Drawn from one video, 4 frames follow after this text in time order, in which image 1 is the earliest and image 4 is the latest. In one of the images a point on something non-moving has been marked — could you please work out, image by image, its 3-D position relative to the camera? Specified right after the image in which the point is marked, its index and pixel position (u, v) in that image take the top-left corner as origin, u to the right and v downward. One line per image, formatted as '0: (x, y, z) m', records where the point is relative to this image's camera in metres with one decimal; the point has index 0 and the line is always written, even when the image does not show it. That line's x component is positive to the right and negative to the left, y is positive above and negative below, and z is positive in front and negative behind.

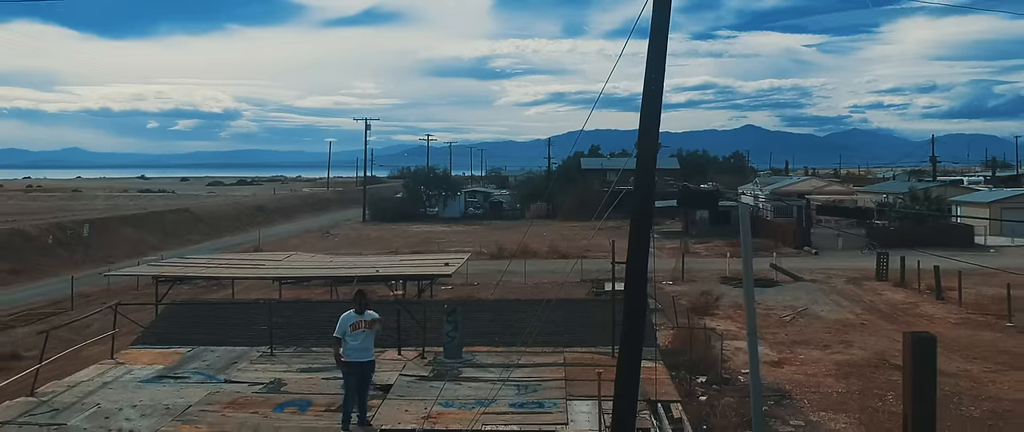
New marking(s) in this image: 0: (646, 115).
0: (+1.2, +0.8, +7.2) m
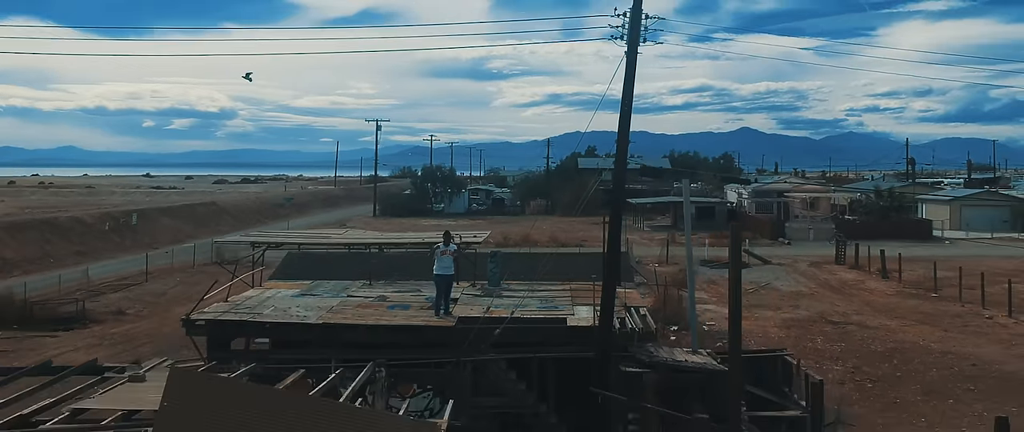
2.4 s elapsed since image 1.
0: (+1.6, +1.3, +11.6) m
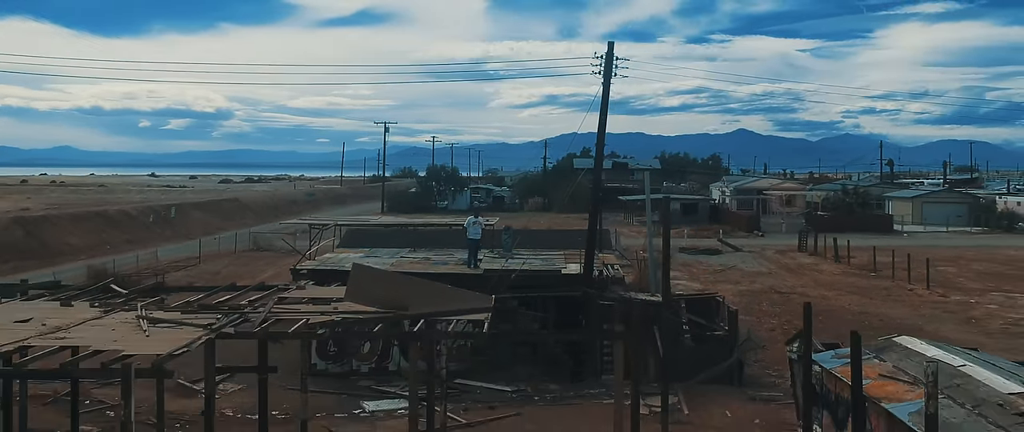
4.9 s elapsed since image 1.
0: (+1.8, +1.6, +16.4) m
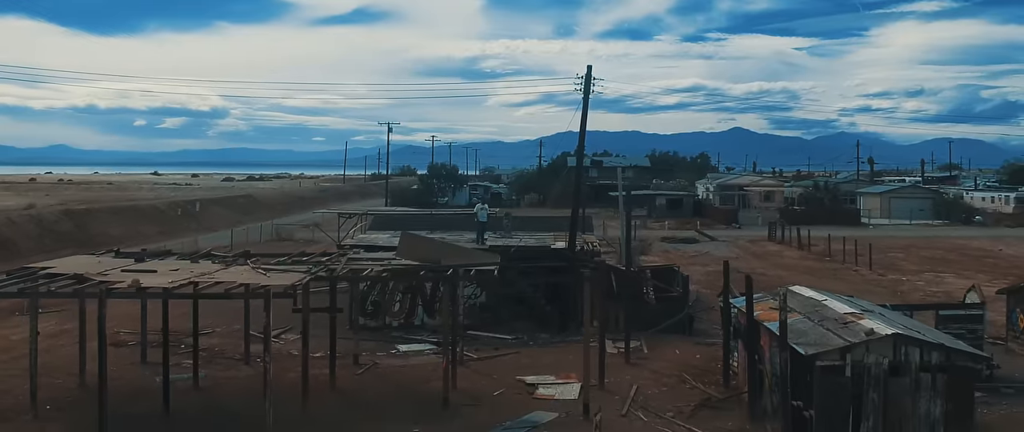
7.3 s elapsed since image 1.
0: (+1.8, +2.0, +20.6) m
